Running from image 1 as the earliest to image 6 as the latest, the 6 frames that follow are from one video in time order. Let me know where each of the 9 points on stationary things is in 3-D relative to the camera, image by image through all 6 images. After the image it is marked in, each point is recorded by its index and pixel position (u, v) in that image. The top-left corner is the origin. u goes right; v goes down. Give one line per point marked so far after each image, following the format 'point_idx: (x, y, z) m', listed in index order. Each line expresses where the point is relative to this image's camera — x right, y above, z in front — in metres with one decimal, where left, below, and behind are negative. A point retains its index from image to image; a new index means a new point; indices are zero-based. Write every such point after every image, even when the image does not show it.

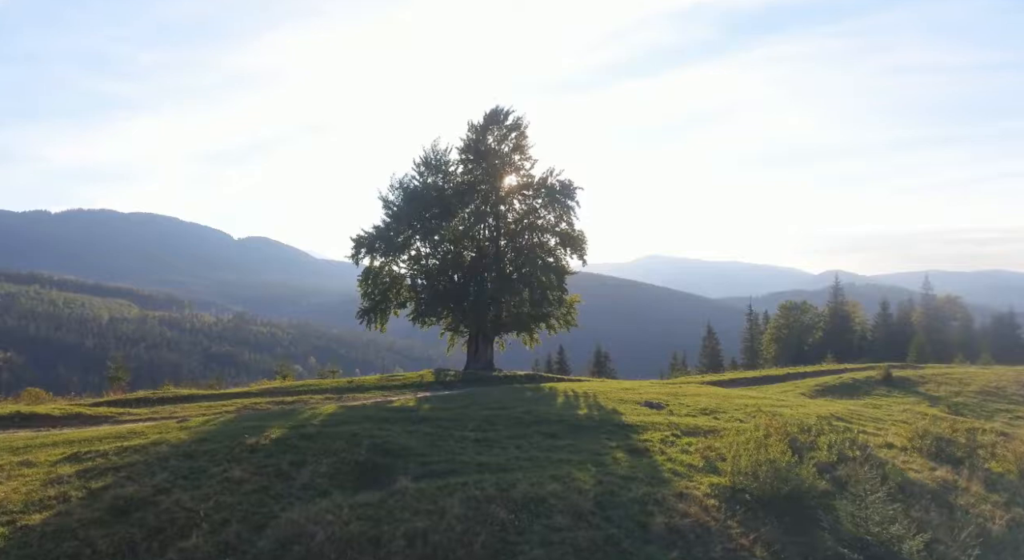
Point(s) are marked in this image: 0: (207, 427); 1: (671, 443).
0: (-7.8, -3.7, +17.8) m
1: (+4.2, -4.4, +18.8) m
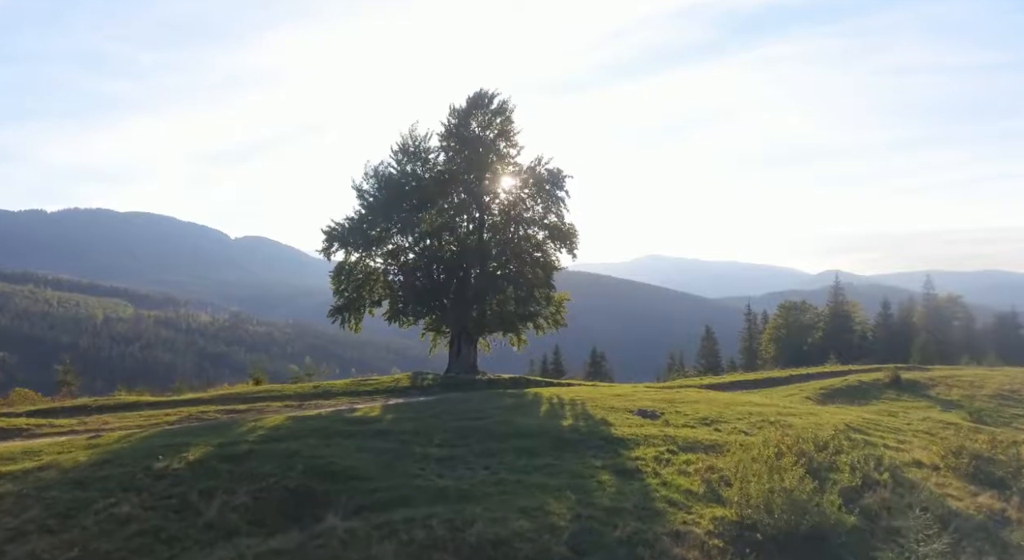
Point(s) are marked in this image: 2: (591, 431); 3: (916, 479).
0: (-8.4, -3.6, +15.2) m
1: (+3.5, -4.2, +16.2) m
2: (+2.1, -4.1, +19.1) m
3: (+8.5, -4.2, +14.9) m
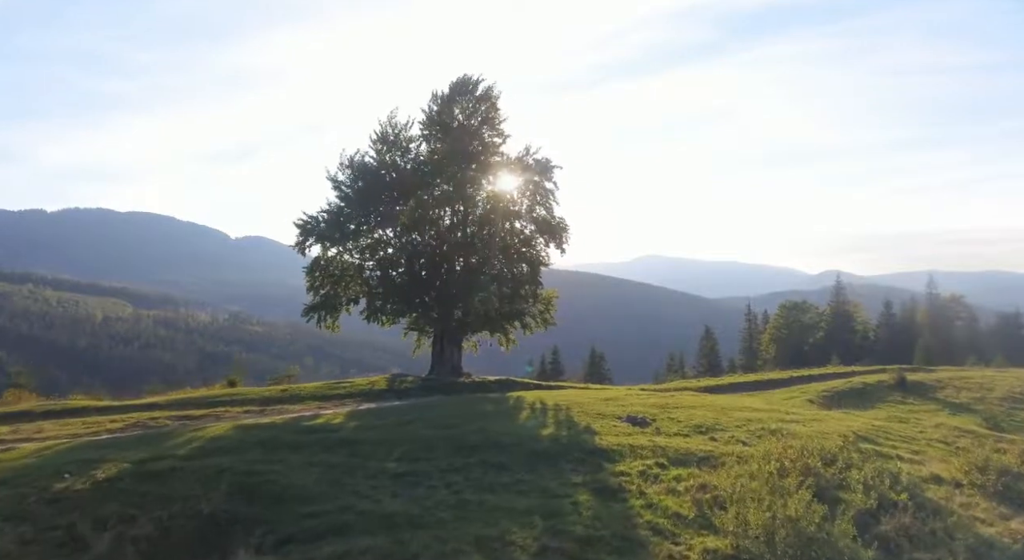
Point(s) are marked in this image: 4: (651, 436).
0: (-9.1, -3.4, +13.3) m
1: (+2.9, -4.0, +14.3) m
2: (+1.5, -3.9, +17.3) m
3: (+7.9, -4.1, +13.0) m
4: (+3.6, -4.1, +18.4) m
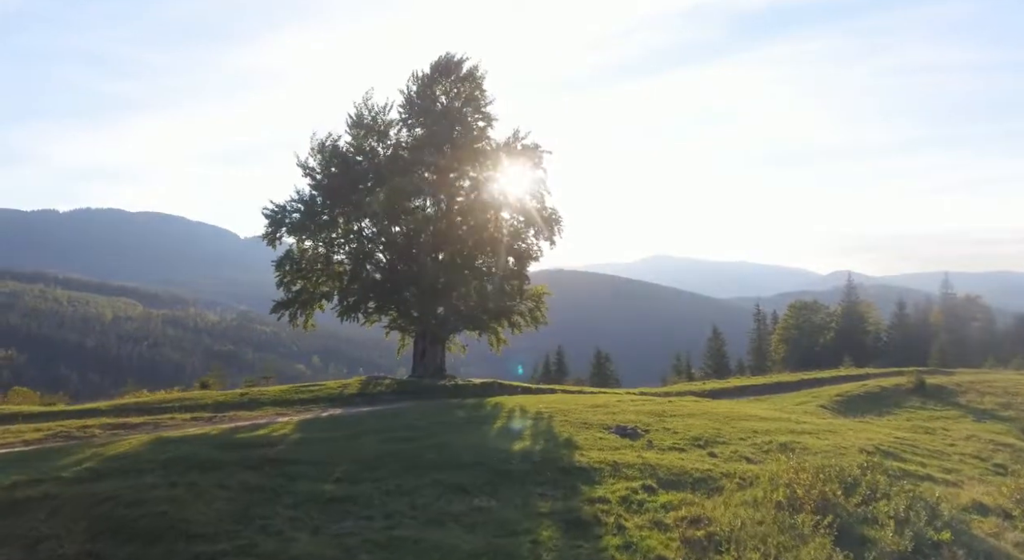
0: (-9.9, -3.2, +11.0) m
1: (+2.1, -3.8, +11.9) m
2: (+0.7, -3.7, +14.8) m
3: (+7.1, -3.8, +10.5) m
4: (+2.9, -3.8, +15.9) m
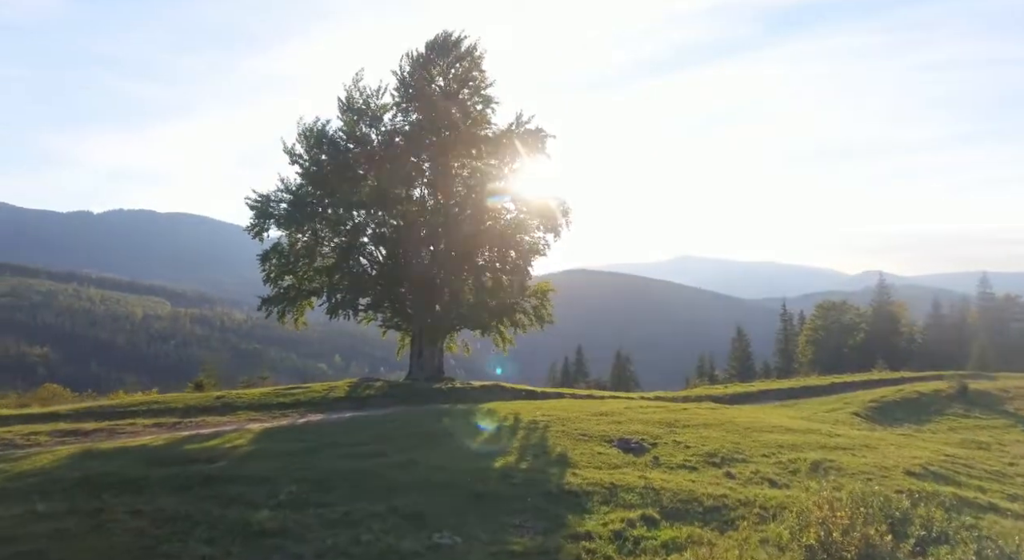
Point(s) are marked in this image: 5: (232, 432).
0: (-10.4, -3.0, +9.1) m
1: (+1.6, -3.6, +9.6) m
2: (+0.4, -3.5, +12.6) m
3: (+6.5, -3.7, +8.1) m
4: (+2.6, -3.7, +13.6) m
5: (-6.8, -3.7, +17.3) m
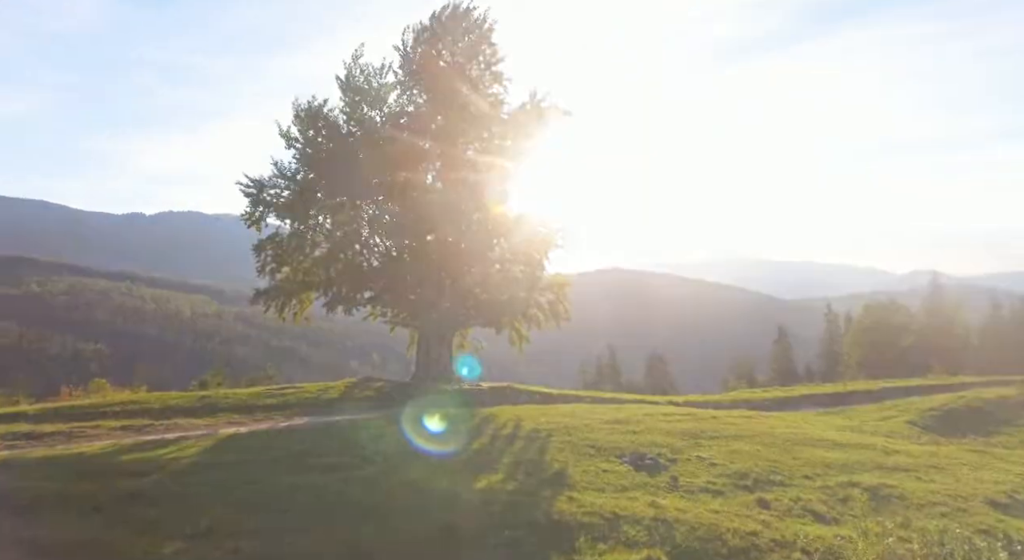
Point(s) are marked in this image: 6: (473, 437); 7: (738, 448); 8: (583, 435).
0: (-10.9, -2.7, +7.4) m
1: (+1.2, -3.4, +7.2) m
2: (+0.1, -3.3, +10.3) m
3: (+6.0, -3.4, +5.4) m
4: (+2.3, -3.4, +11.2) m
5: (-6.9, -3.4, +15.4) m
6: (-0.8, -3.3, +14.5) m
7: (+4.7, -3.5, +14.6) m
8: (+1.6, -3.3, +15.2) m
